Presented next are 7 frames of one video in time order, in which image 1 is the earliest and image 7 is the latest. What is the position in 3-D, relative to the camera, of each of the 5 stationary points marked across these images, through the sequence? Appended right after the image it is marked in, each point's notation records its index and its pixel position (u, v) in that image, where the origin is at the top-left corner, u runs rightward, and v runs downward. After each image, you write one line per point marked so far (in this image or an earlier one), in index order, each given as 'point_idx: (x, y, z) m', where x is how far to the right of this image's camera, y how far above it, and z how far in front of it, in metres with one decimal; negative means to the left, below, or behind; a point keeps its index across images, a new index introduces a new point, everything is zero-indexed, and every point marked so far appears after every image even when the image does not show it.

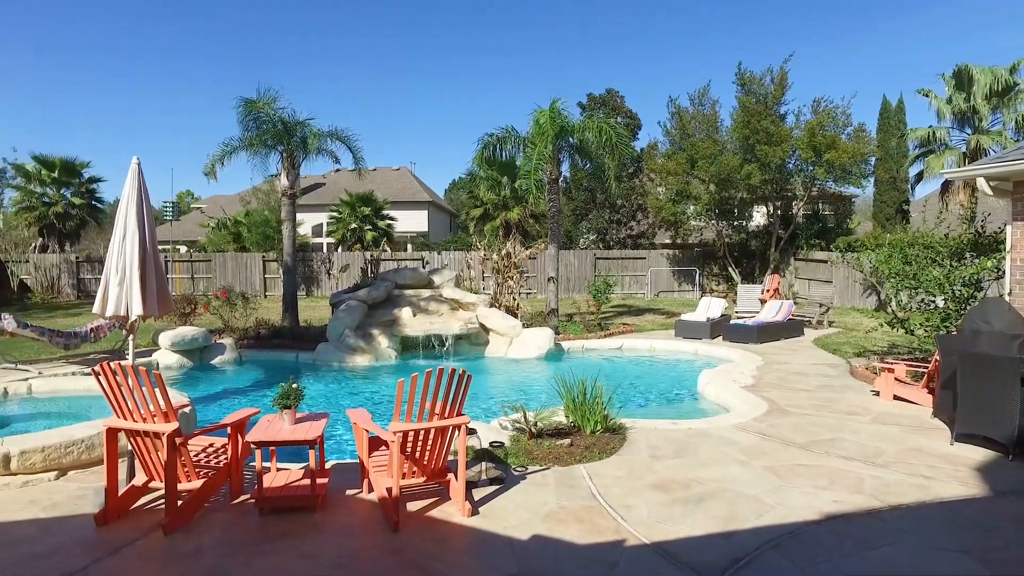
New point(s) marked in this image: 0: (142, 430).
0: (-2.7, -1.0, +4.4) m
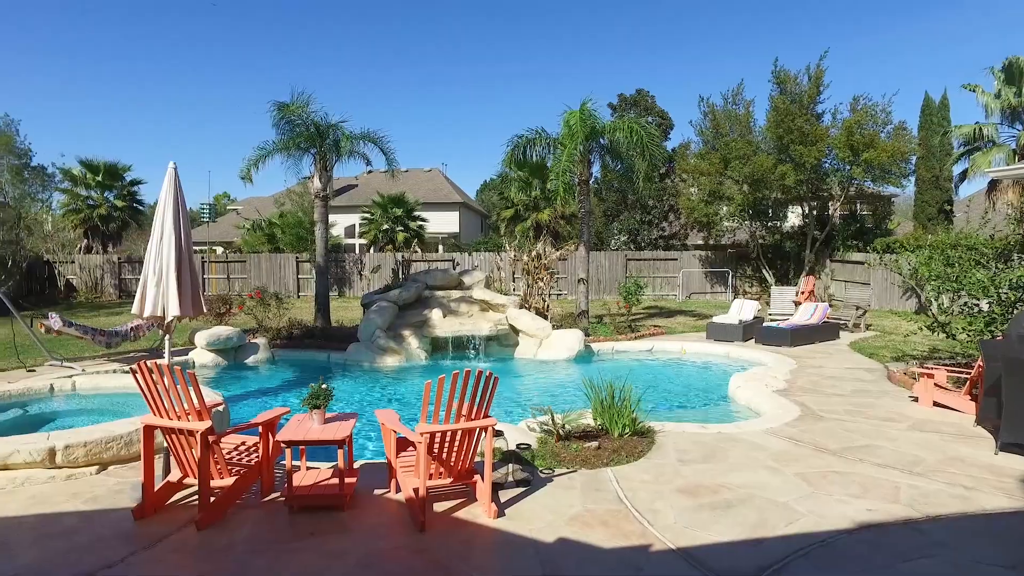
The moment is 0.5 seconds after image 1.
0: (-2.5, -1.0, +4.6) m
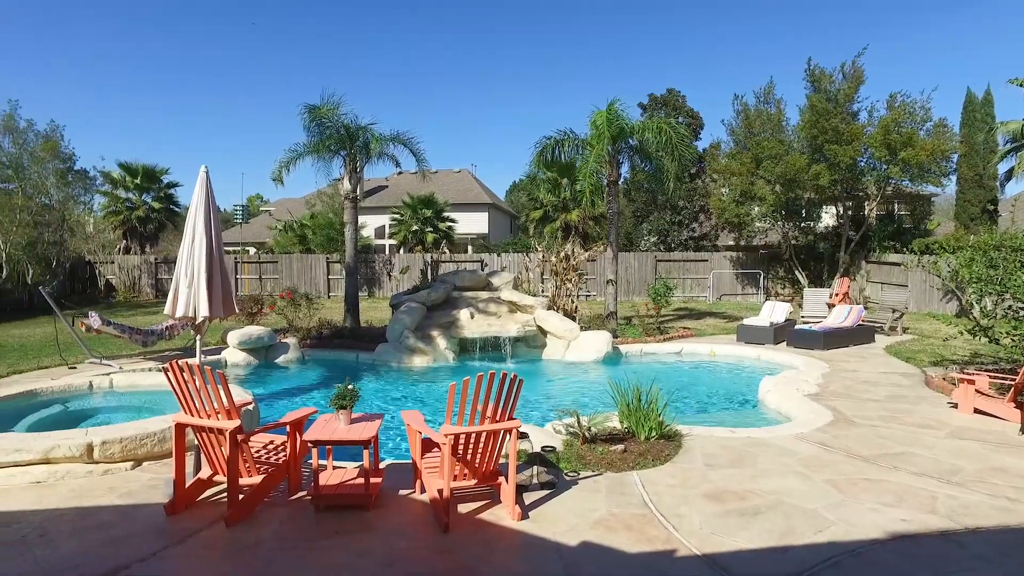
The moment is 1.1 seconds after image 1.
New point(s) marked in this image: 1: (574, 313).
0: (-2.3, -1.1, +4.7) m
1: (+1.7, -0.7, +16.3) m
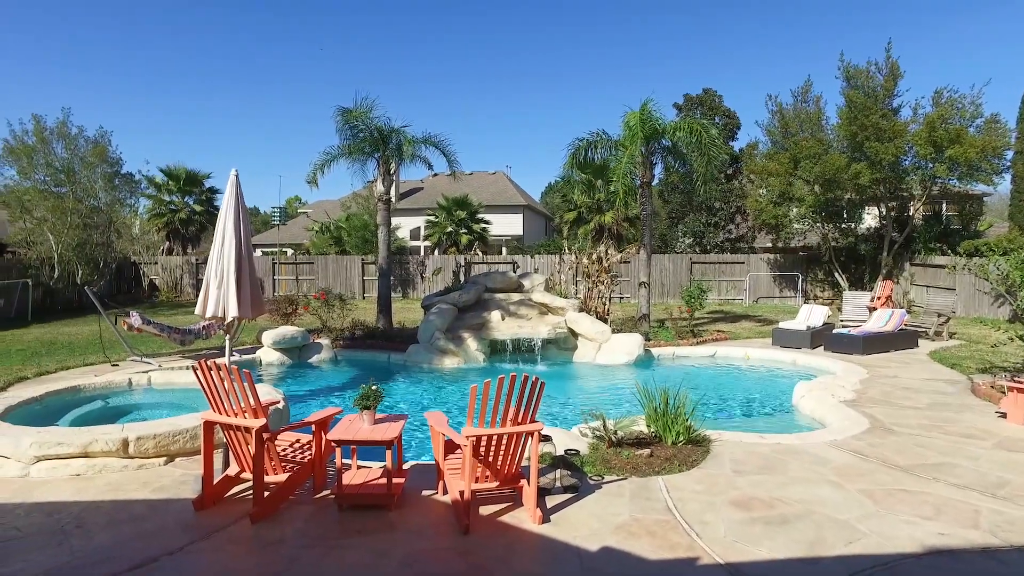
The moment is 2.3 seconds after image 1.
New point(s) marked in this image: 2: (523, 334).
0: (-2.2, -1.1, +4.8) m
1: (+2.5, -0.7, +16.2) m
2: (+0.2, -1.0, +13.7) m
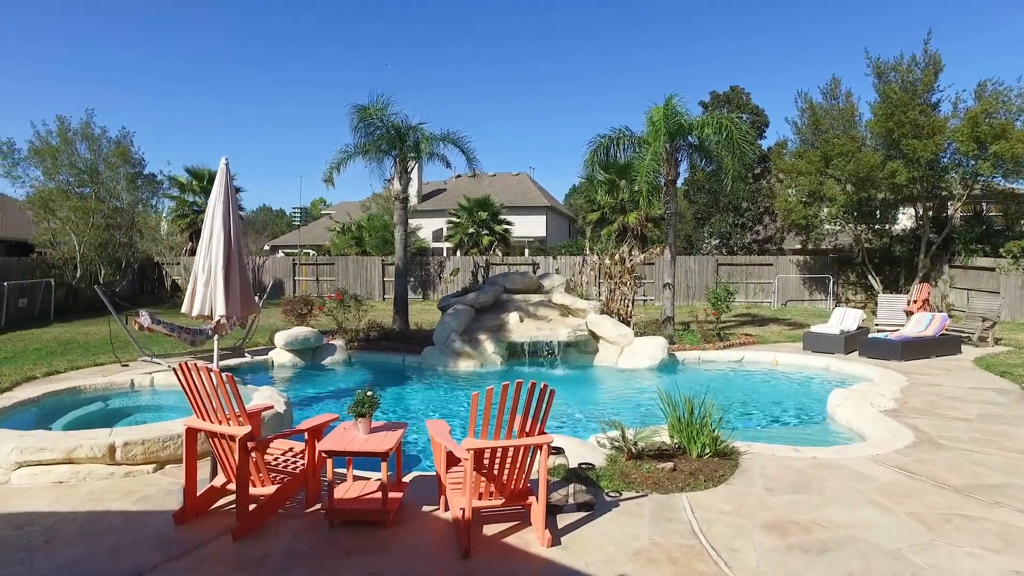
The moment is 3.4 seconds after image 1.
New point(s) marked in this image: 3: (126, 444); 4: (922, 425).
0: (-2.1, -1.0, +4.4) m
1: (+3.0, -0.8, +15.7) m
2: (+0.6, -1.1, +13.2) m
3: (-3.4, -1.4, +5.4) m
4: (+4.9, -1.7, +7.4) m
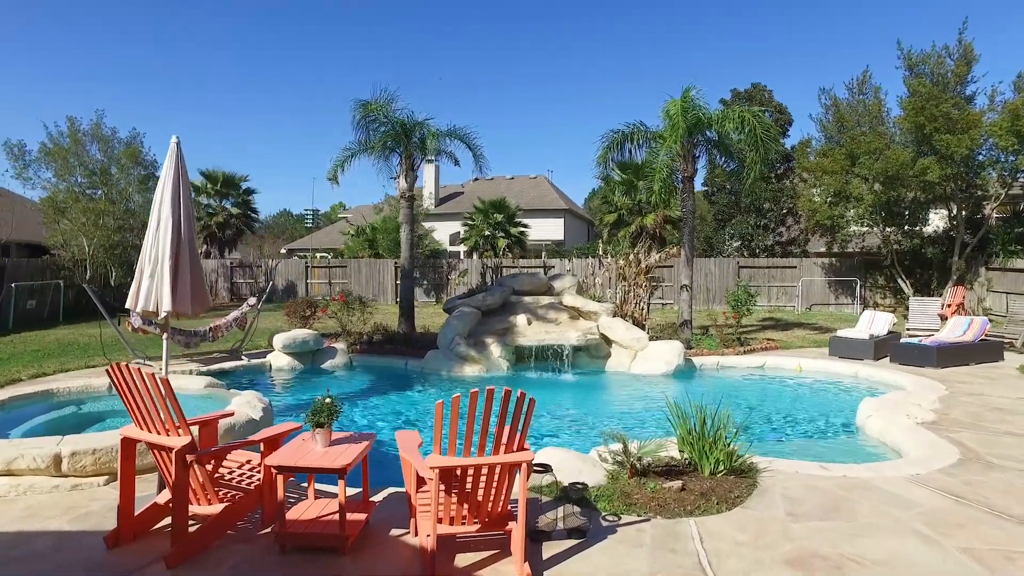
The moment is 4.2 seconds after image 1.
0: (-2.2, -1.0, +3.9) m
1: (+3.2, -0.8, +14.9) m
2: (+0.8, -1.1, +12.6) m
3: (-3.5, -1.3, +4.9) m
4: (+4.9, -1.6, +6.6) m
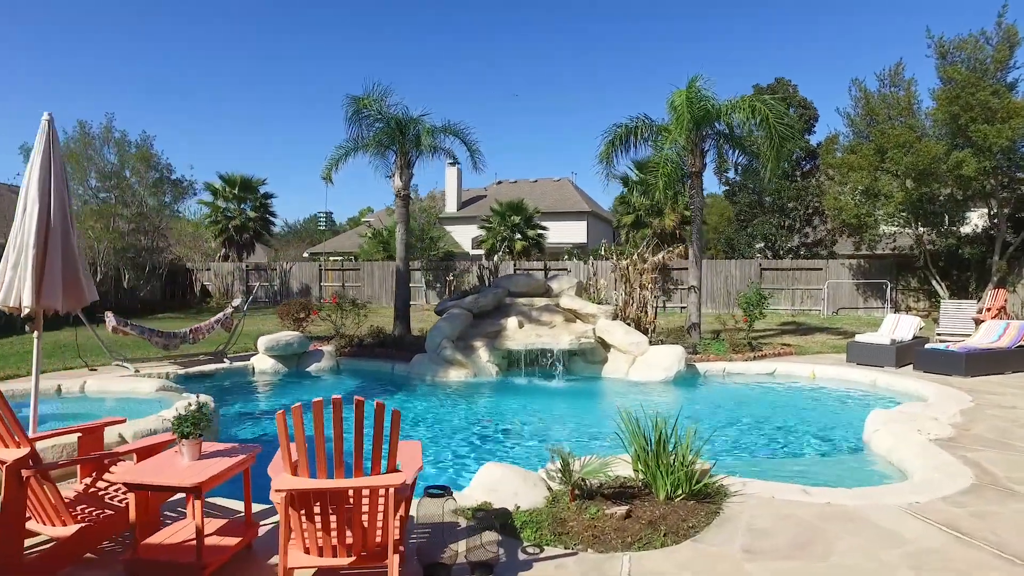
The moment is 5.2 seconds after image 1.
0: (-2.9, -0.9, +3.4) m
1: (+3.1, -0.9, +14.2) m
2: (+0.6, -1.1, +12.0) m
3: (-4.1, -1.3, +4.4) m
4: (+4.4, -1.6, +5.7) m
